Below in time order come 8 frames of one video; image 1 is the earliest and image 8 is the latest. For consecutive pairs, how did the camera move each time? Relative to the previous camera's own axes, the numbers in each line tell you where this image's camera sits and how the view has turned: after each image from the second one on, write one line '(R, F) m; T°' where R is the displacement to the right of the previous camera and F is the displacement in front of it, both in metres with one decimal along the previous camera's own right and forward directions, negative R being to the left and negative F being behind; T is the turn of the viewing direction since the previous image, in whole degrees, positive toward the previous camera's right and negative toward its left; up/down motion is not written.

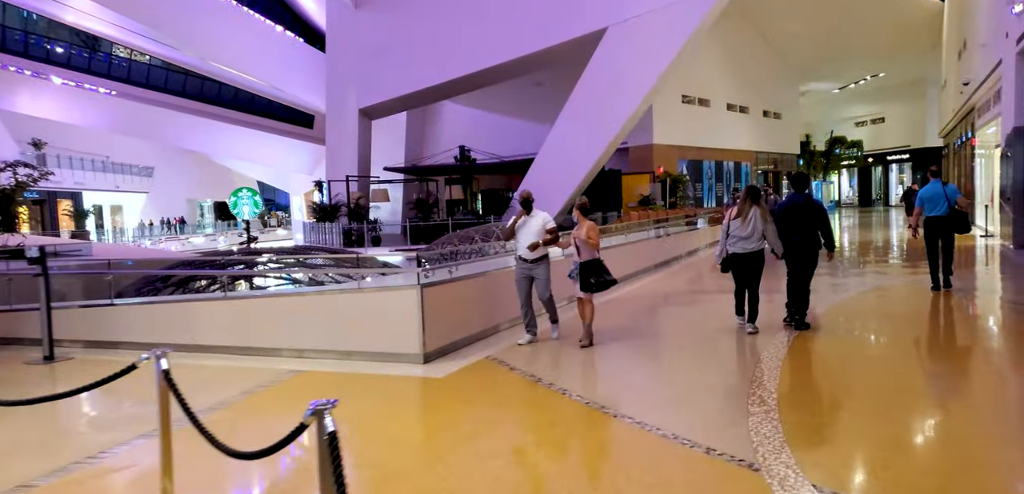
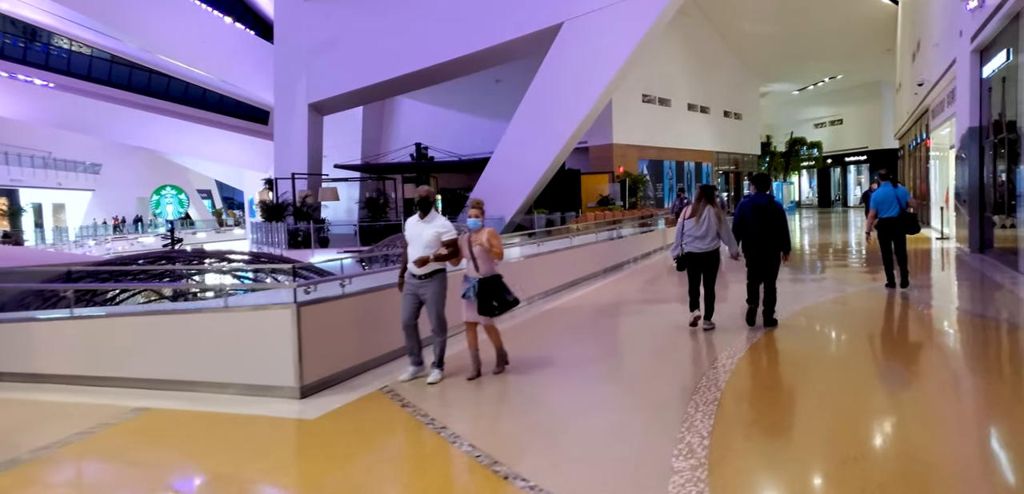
(+0.6, +0.8) m; +3°
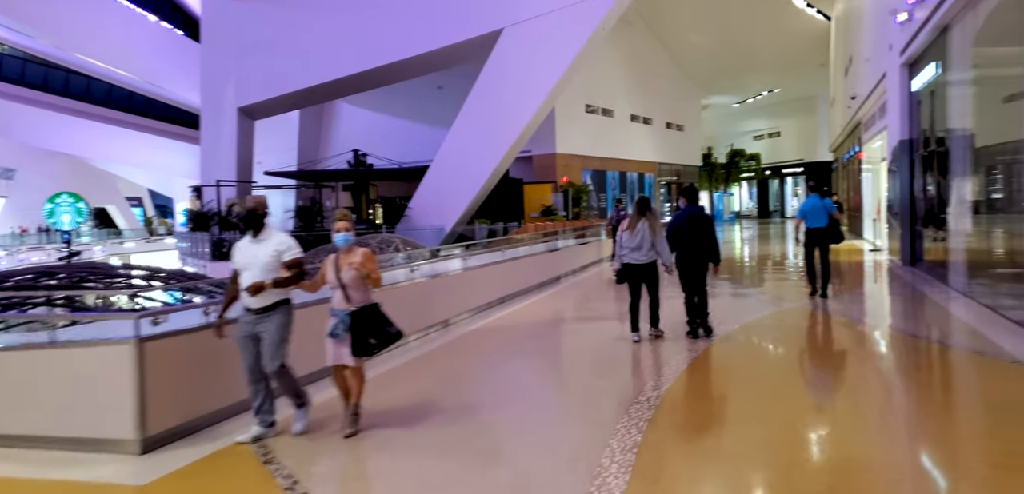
(+0.5, +0.7) m; +5°
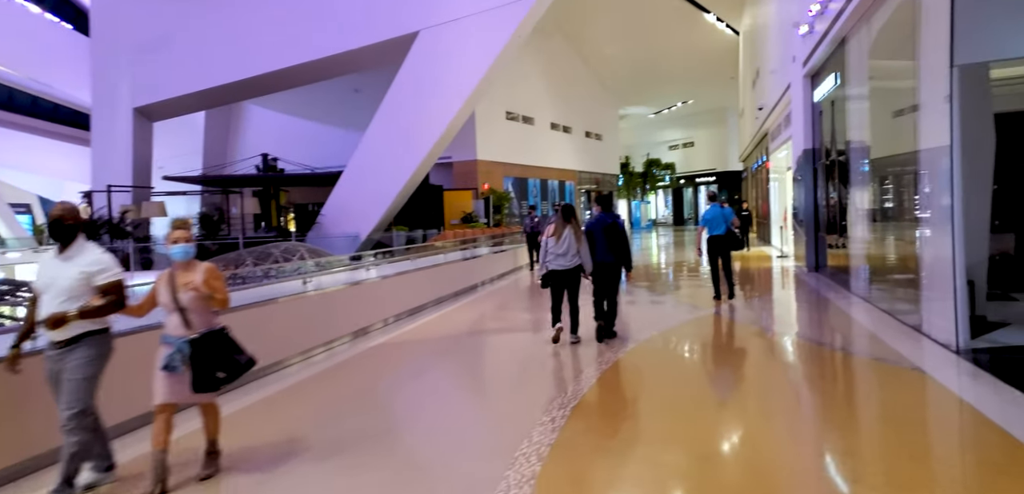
(+0.3, +0.5) m; +8°
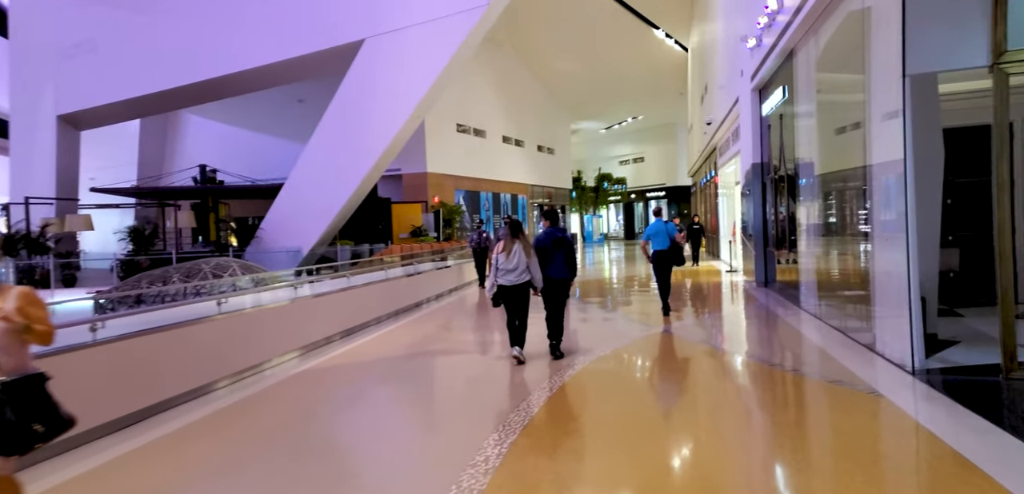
(+0.1, +0.4) m; +5°
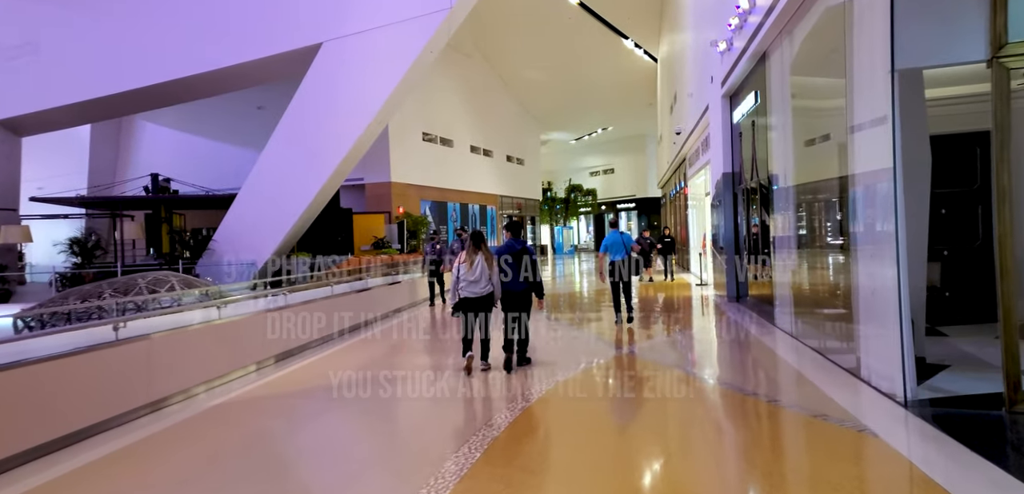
(+0.2, +0.4) m; +3°
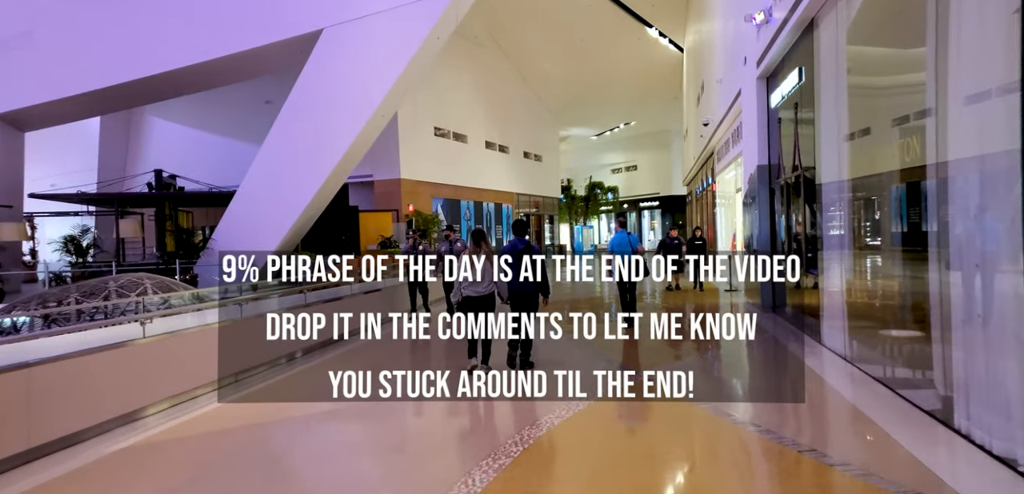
(+0.2, +0.8) m; -3°
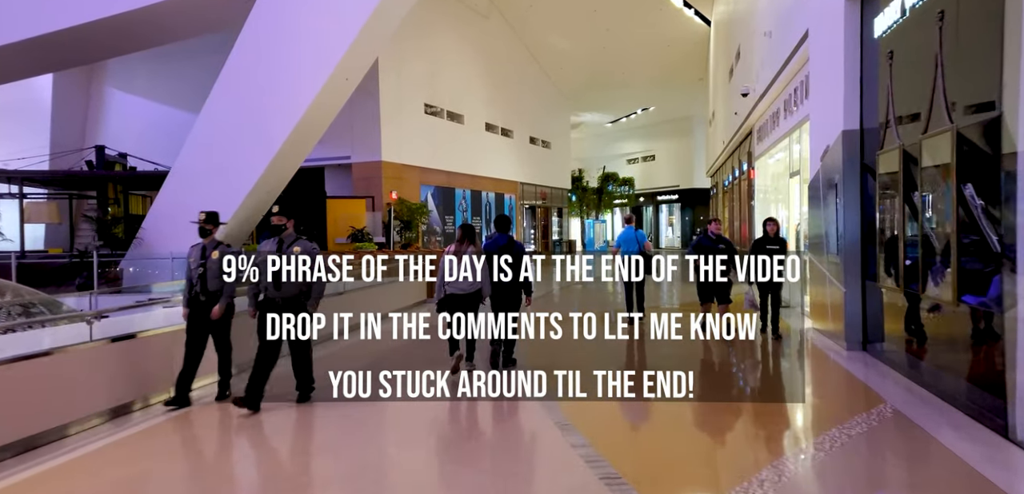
(+0.4, +2.0) m; -2°
